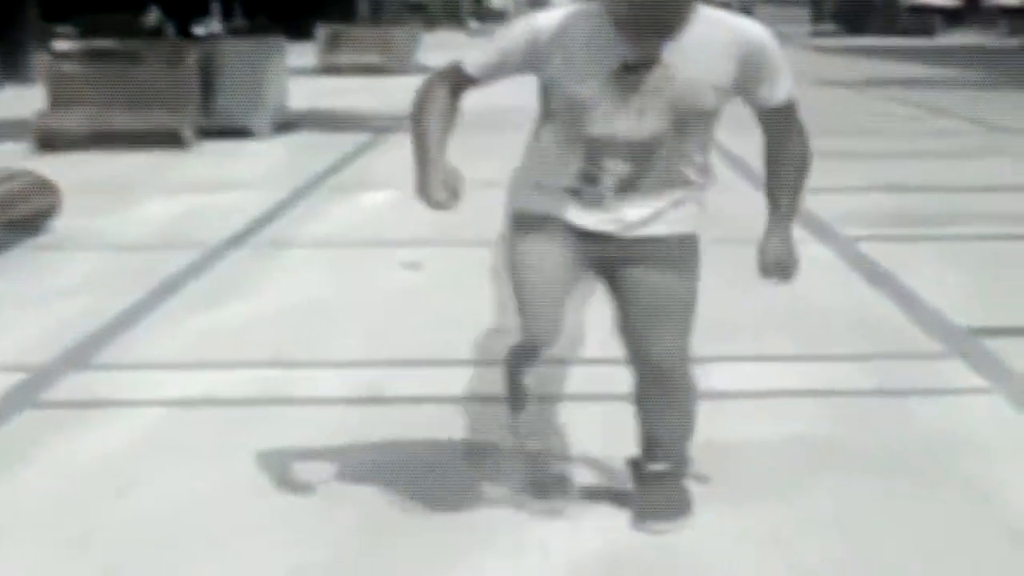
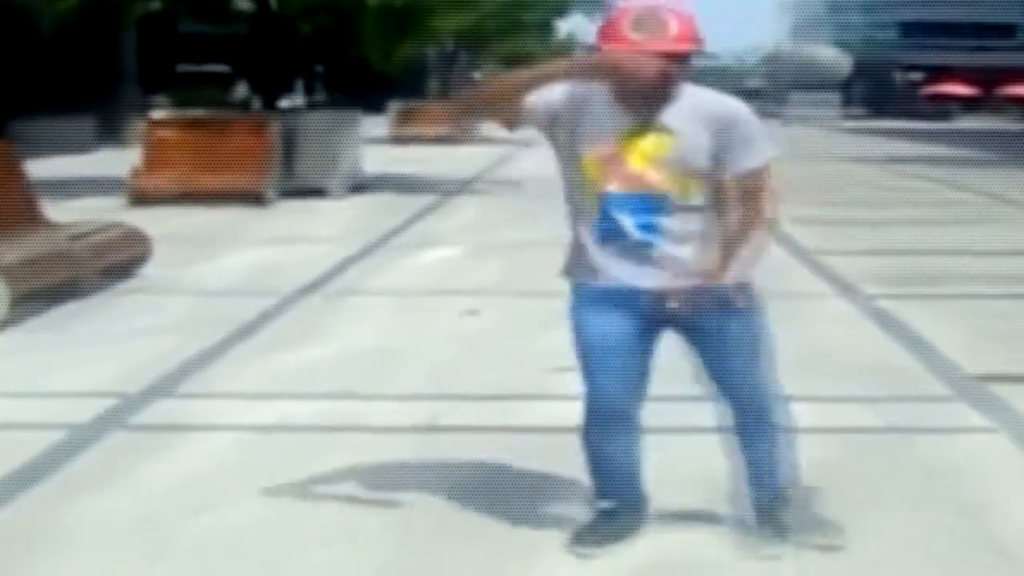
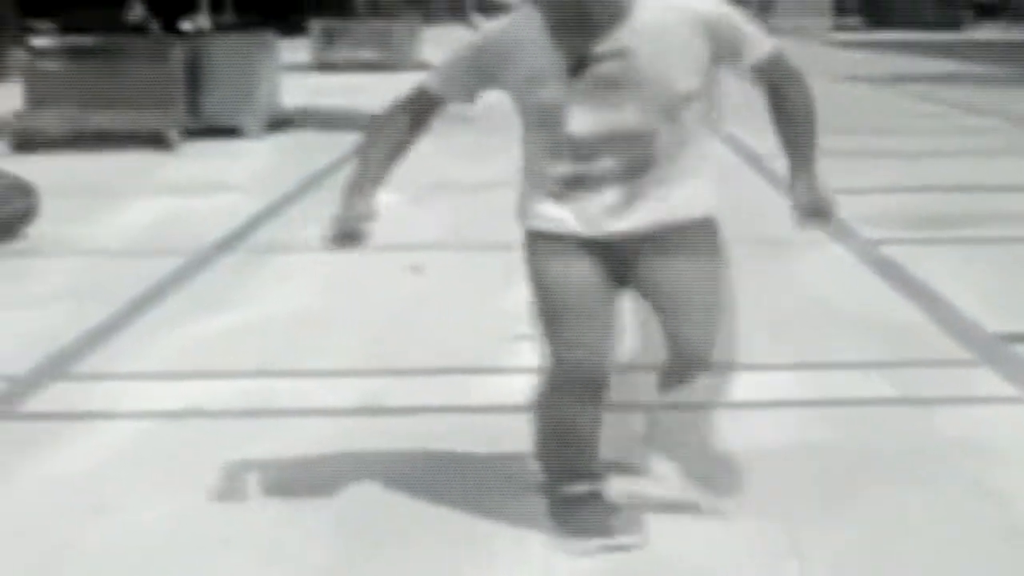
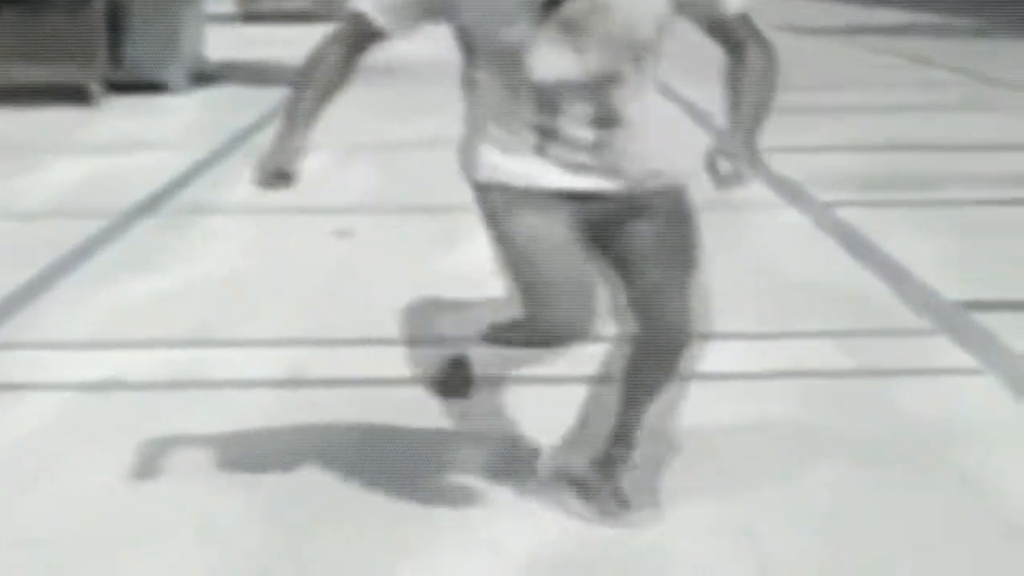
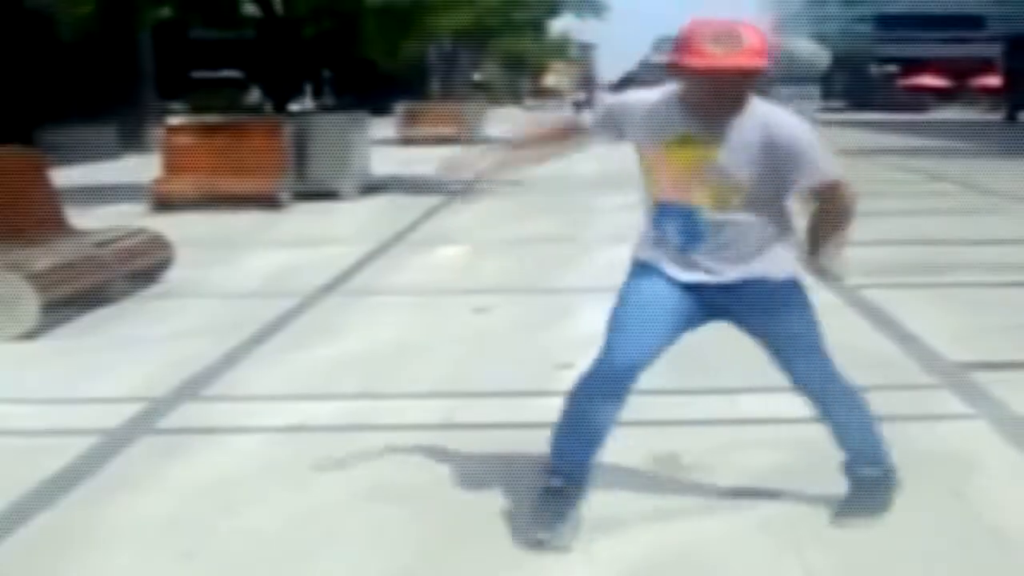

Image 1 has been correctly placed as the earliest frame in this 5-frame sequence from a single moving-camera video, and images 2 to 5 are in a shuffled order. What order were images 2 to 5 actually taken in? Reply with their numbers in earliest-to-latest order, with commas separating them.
4, 3, 5, 2
